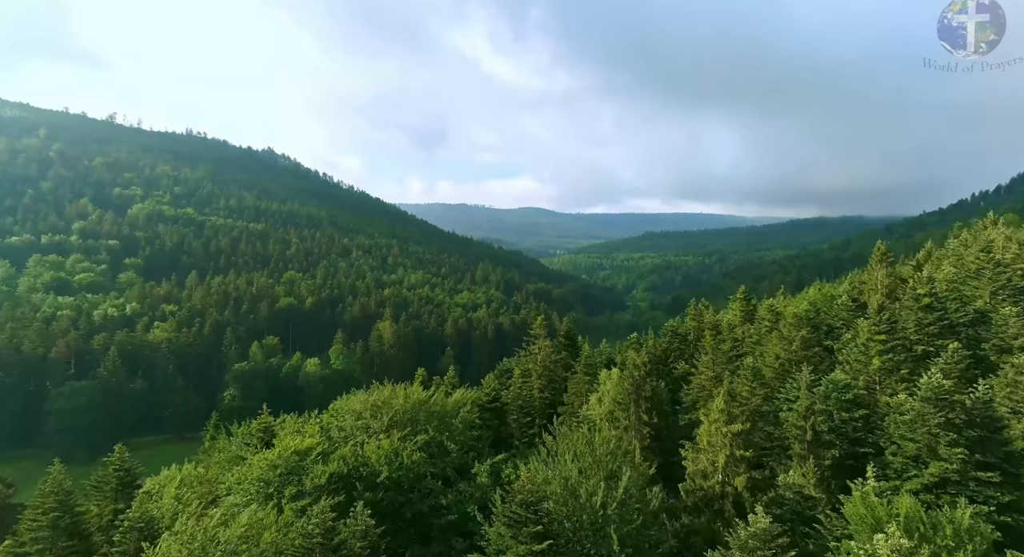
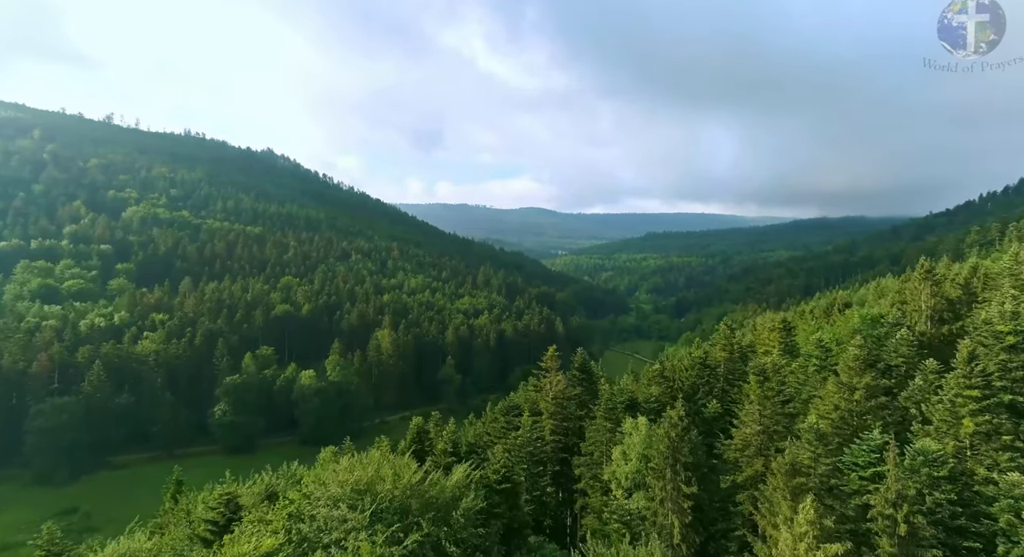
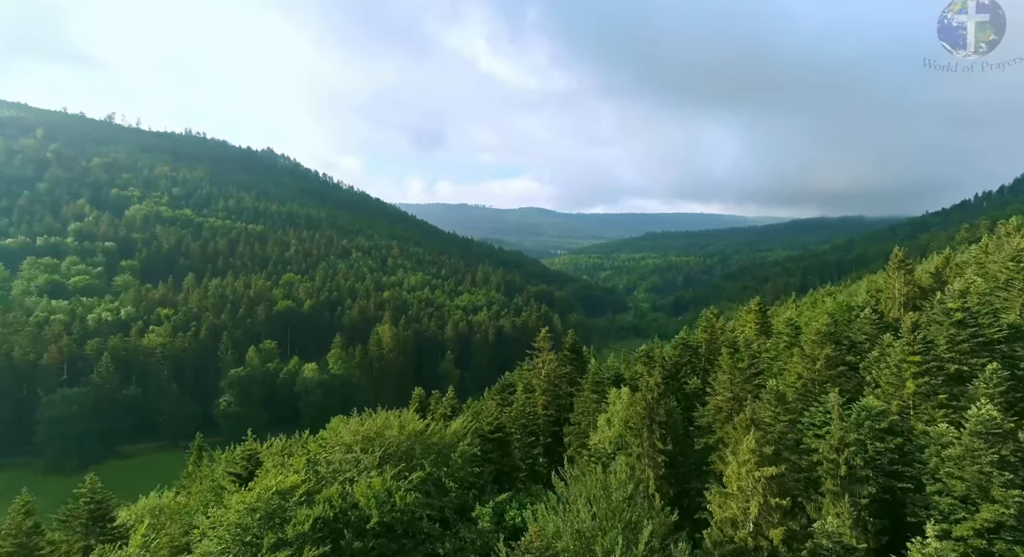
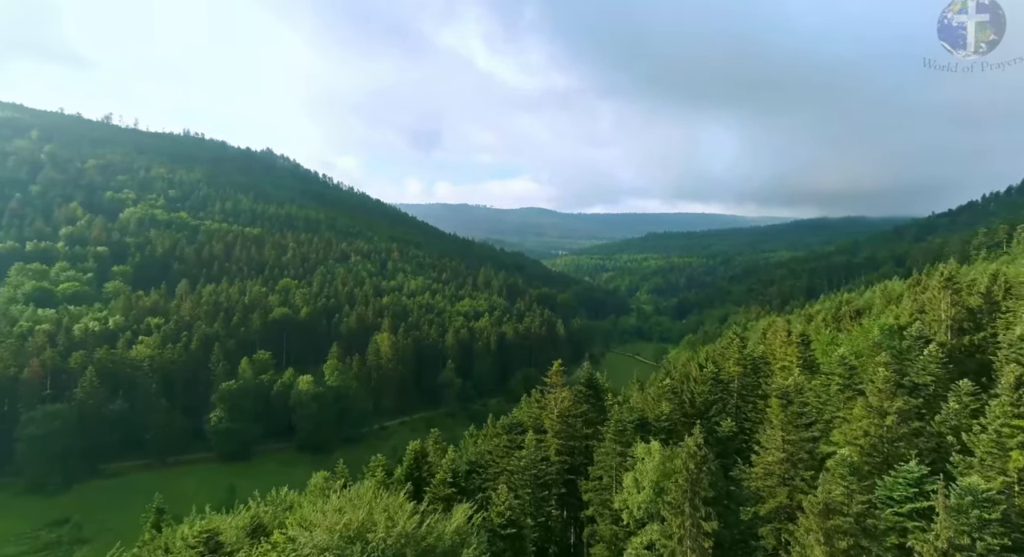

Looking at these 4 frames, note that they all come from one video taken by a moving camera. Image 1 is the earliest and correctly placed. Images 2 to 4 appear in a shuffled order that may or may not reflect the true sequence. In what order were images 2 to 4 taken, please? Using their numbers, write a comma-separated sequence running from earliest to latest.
3, 2, 4
